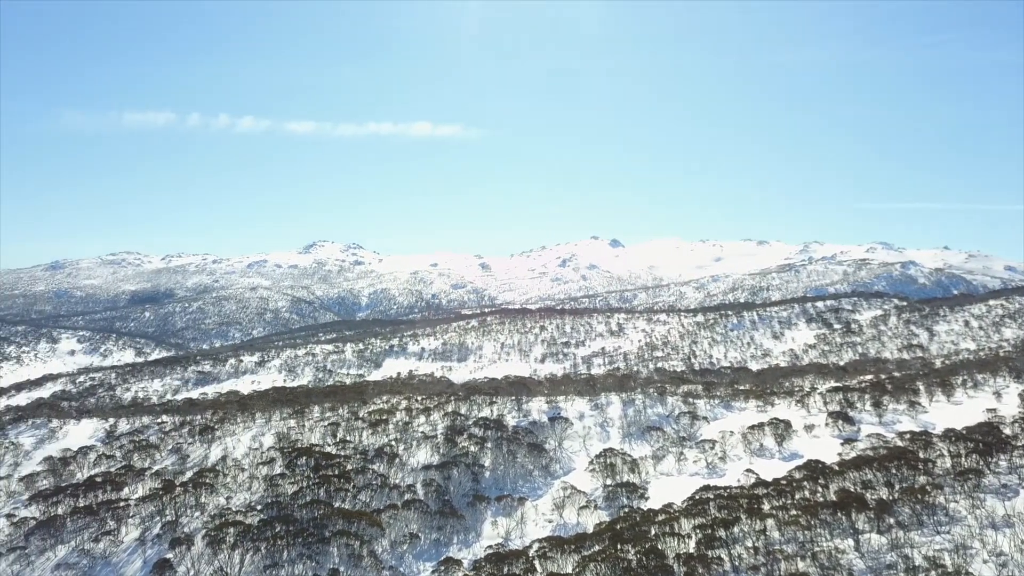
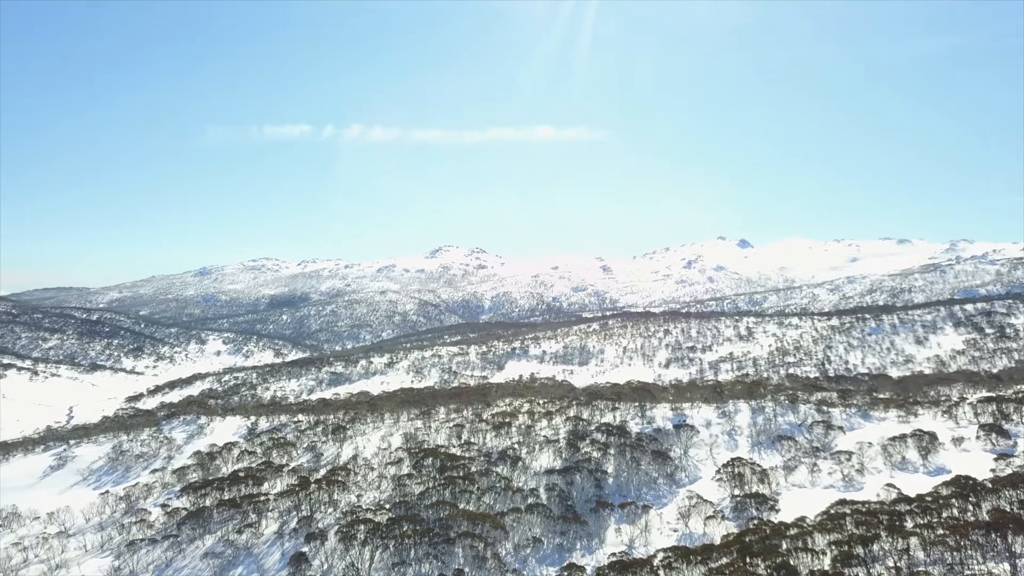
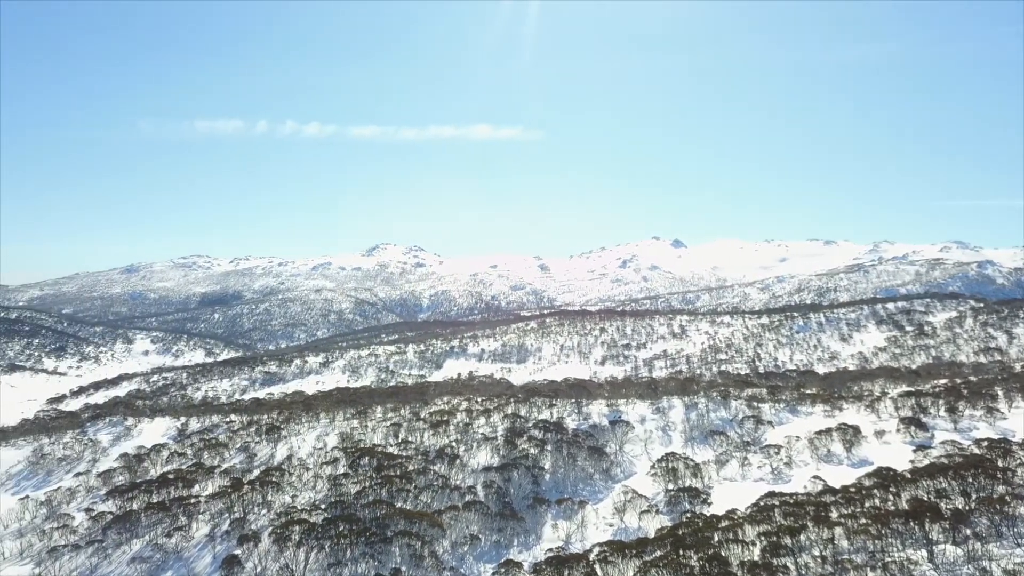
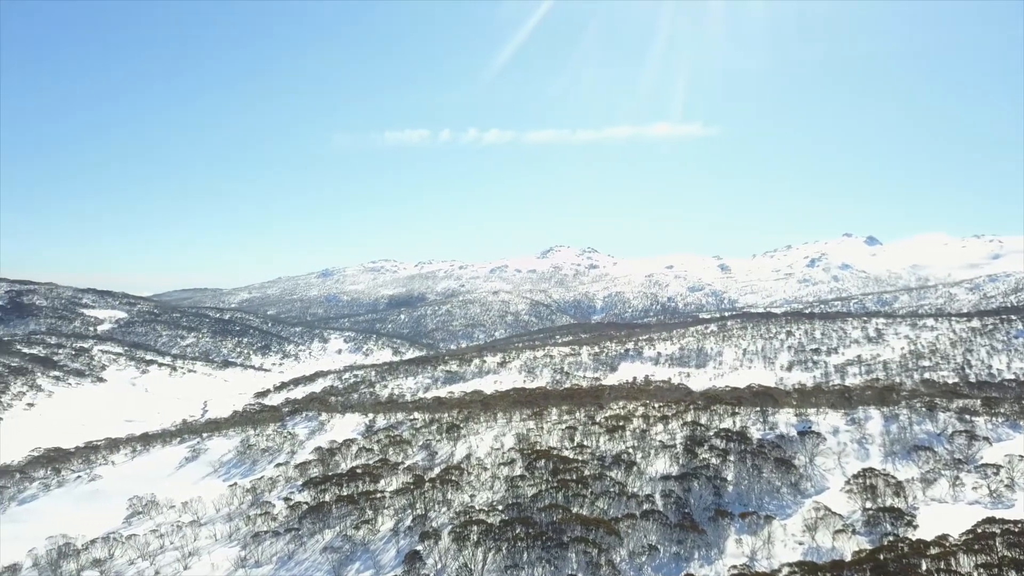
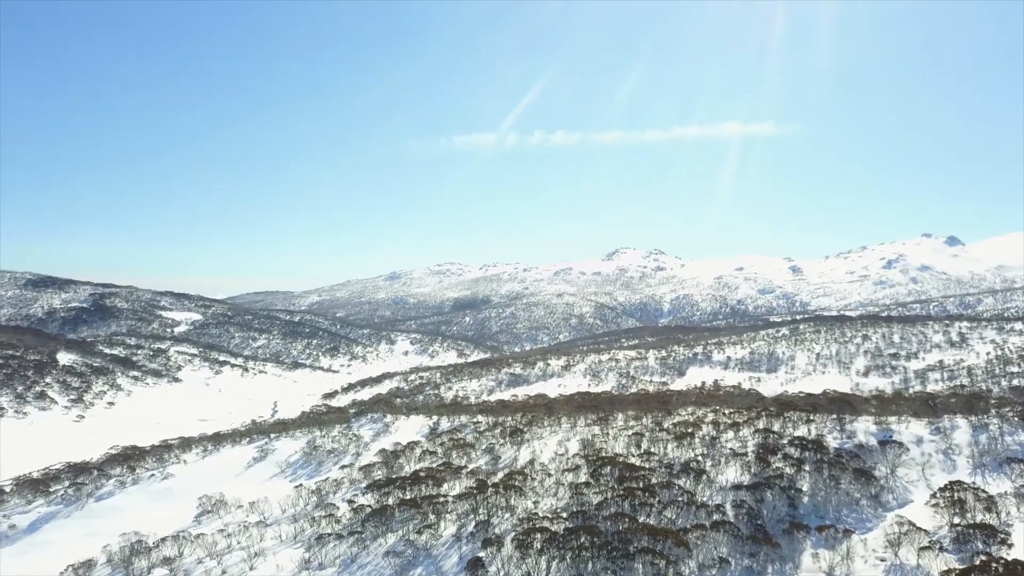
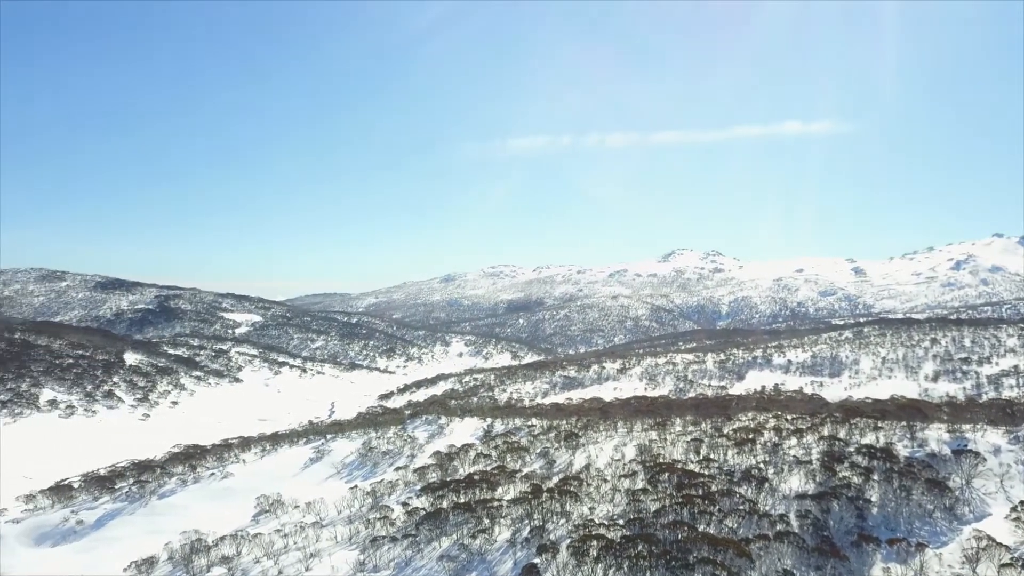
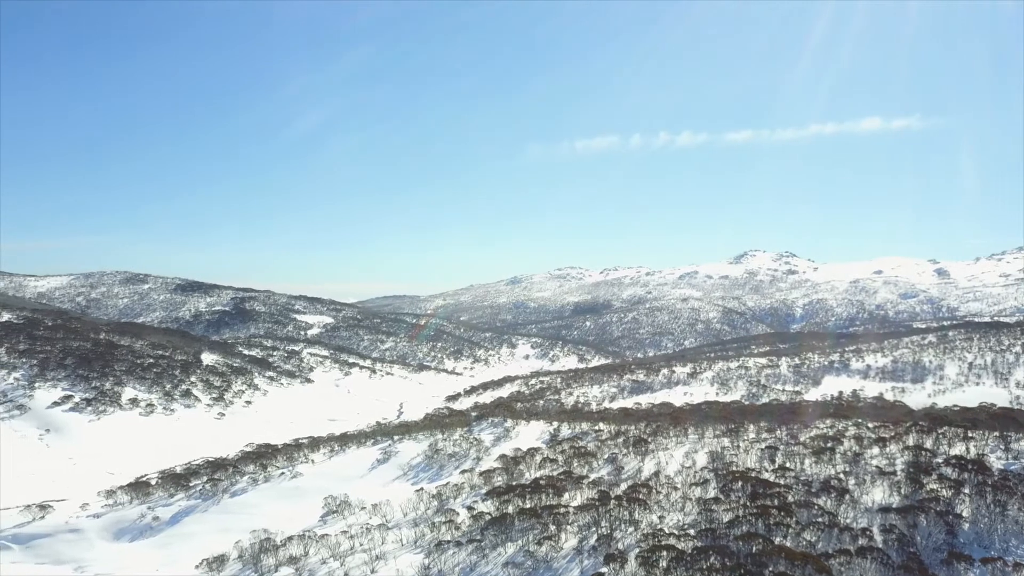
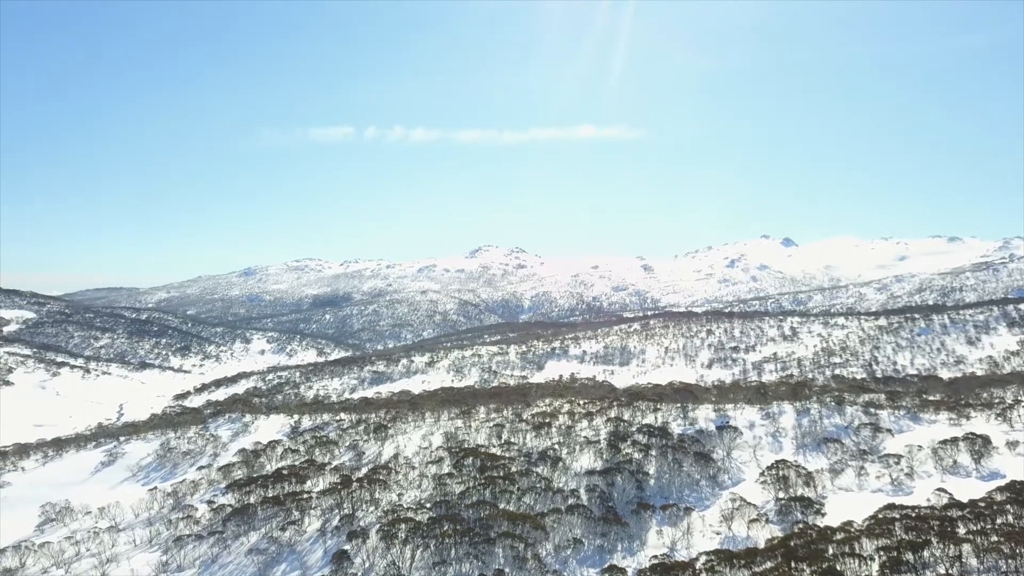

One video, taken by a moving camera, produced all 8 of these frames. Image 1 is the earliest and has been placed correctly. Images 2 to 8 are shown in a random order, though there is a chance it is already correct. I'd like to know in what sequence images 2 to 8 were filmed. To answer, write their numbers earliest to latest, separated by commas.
3, 2, 8, 4, 5, 6, 7
